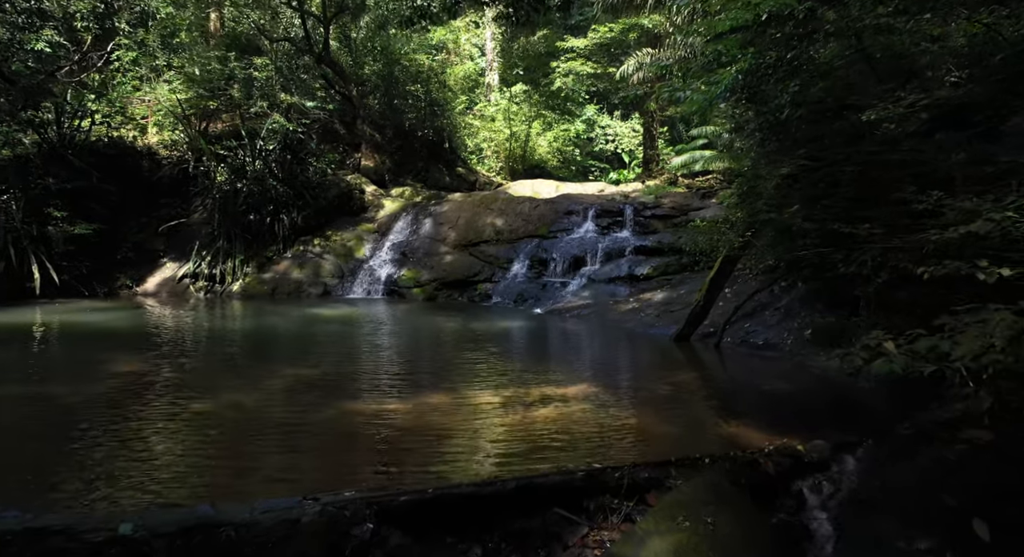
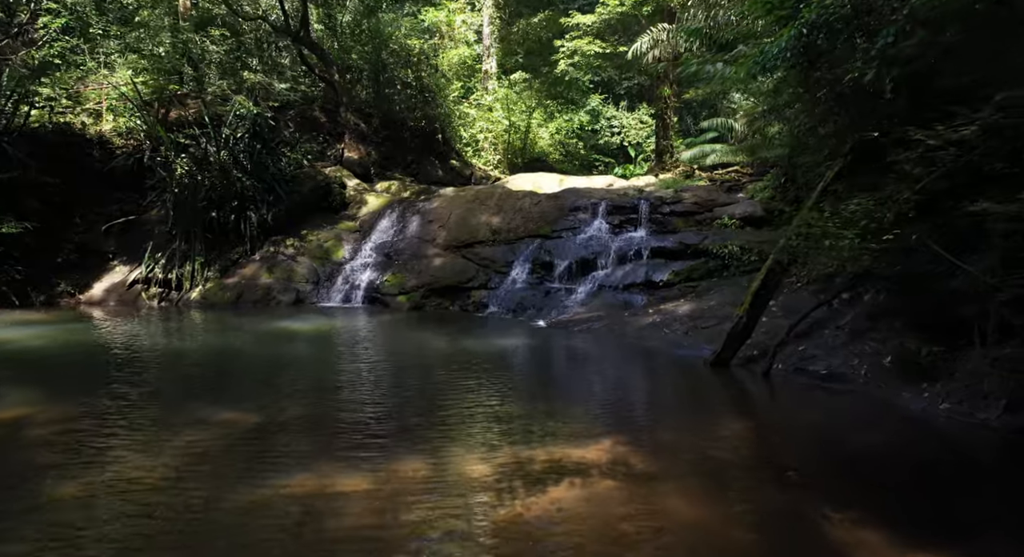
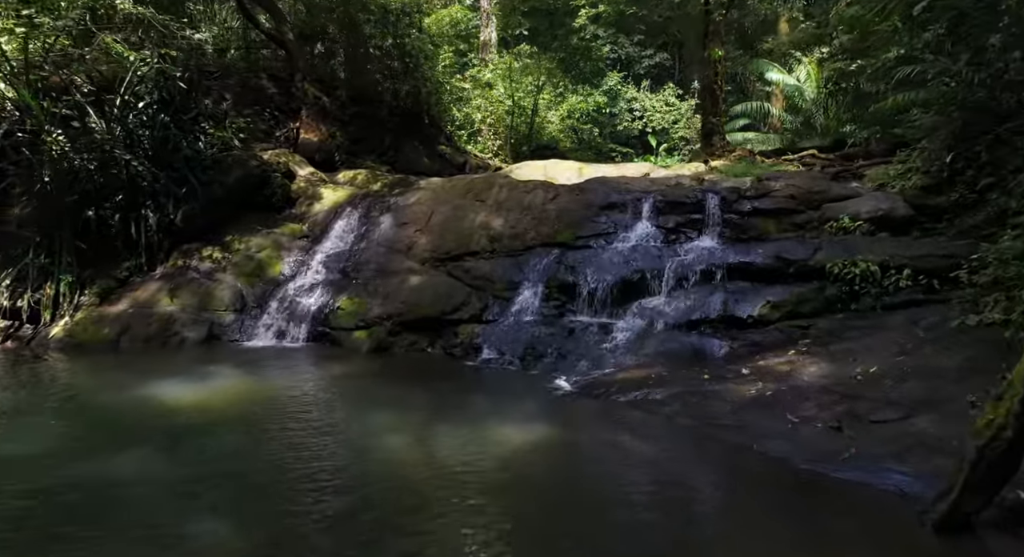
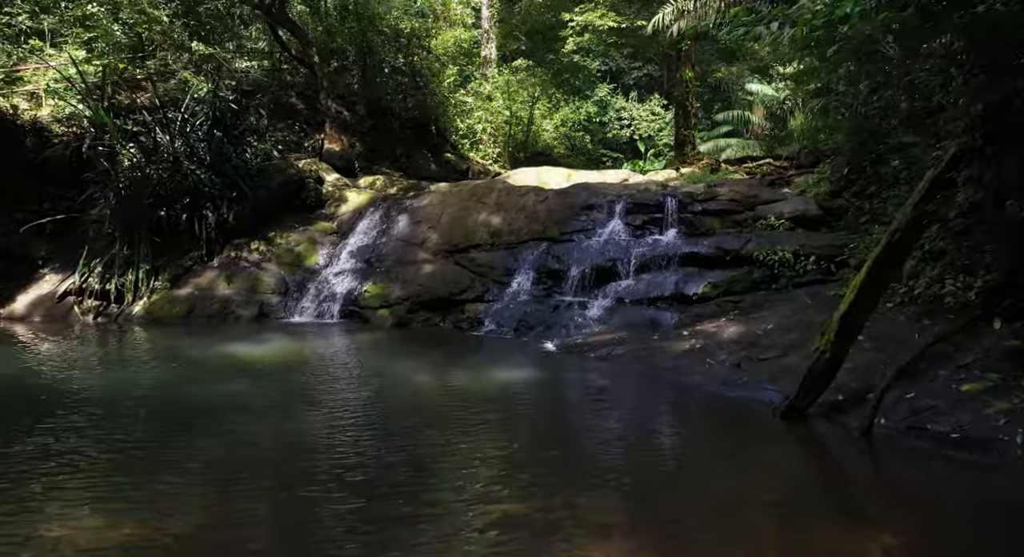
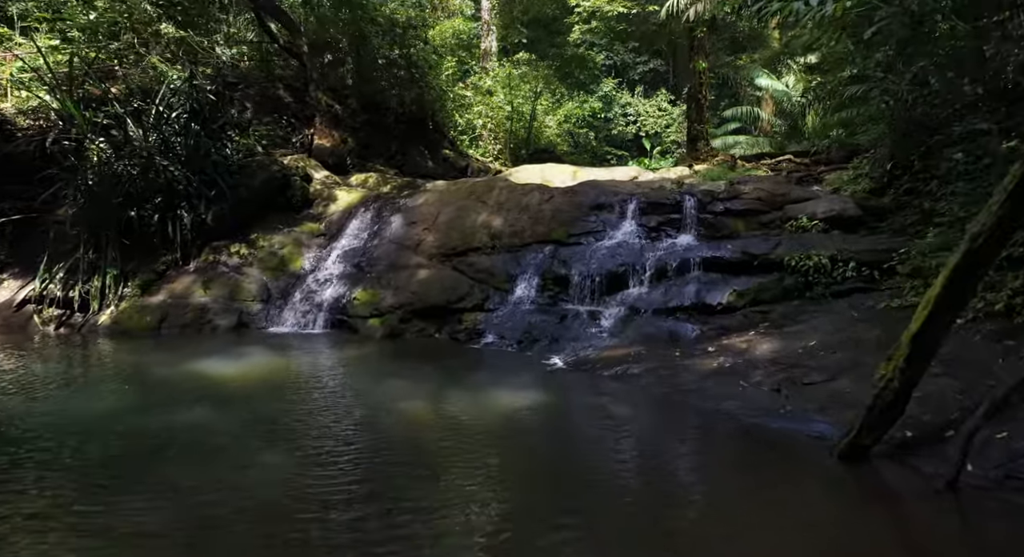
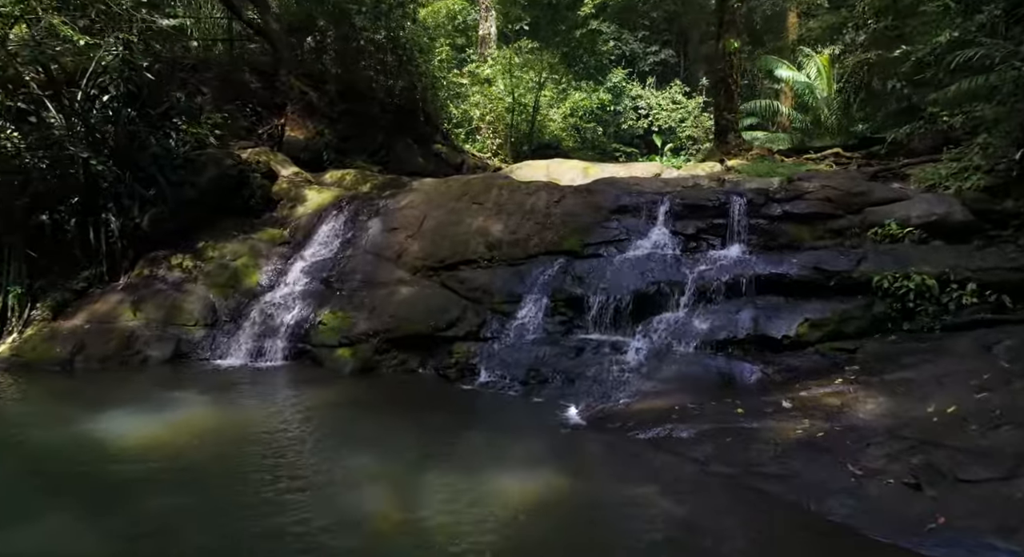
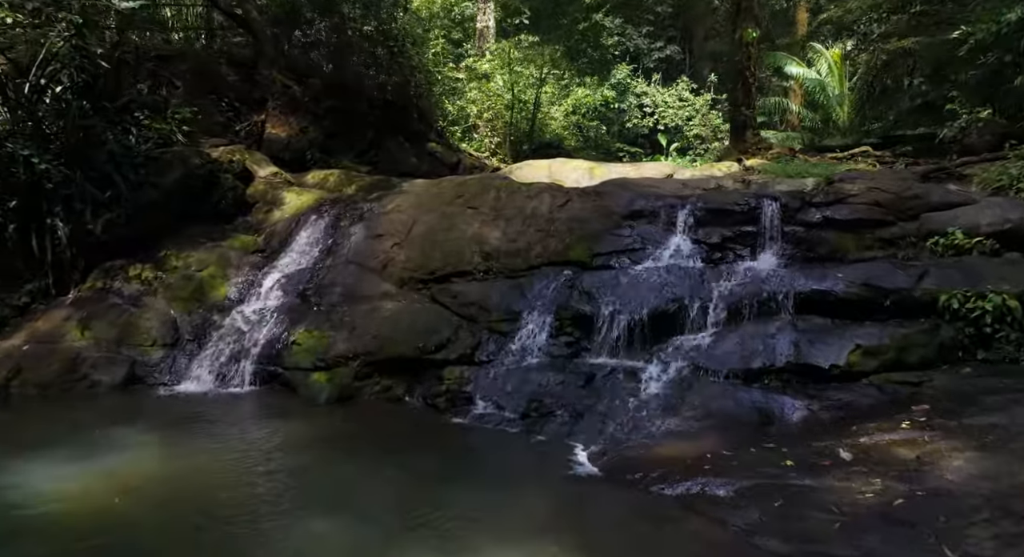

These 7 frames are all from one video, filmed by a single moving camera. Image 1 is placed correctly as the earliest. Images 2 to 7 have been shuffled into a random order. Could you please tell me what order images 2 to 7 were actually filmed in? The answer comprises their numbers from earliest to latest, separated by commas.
2, 4, 5, 3, 6, 7
